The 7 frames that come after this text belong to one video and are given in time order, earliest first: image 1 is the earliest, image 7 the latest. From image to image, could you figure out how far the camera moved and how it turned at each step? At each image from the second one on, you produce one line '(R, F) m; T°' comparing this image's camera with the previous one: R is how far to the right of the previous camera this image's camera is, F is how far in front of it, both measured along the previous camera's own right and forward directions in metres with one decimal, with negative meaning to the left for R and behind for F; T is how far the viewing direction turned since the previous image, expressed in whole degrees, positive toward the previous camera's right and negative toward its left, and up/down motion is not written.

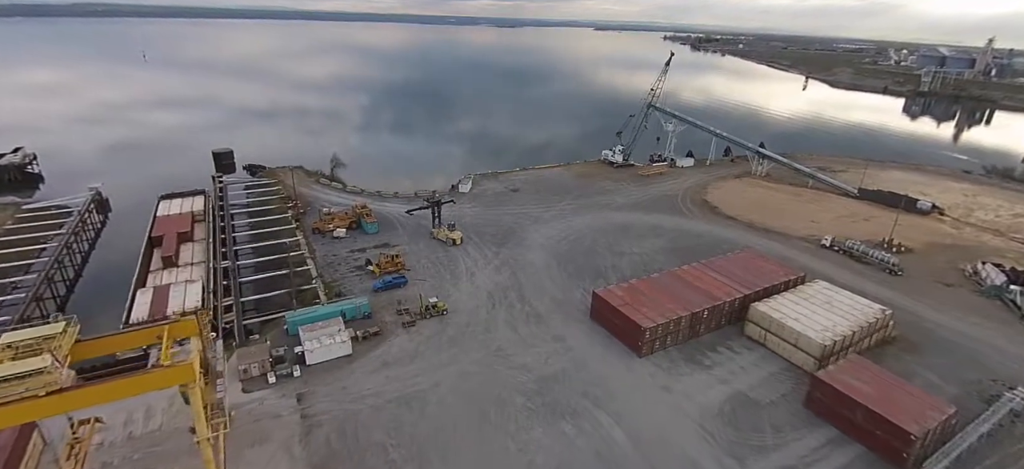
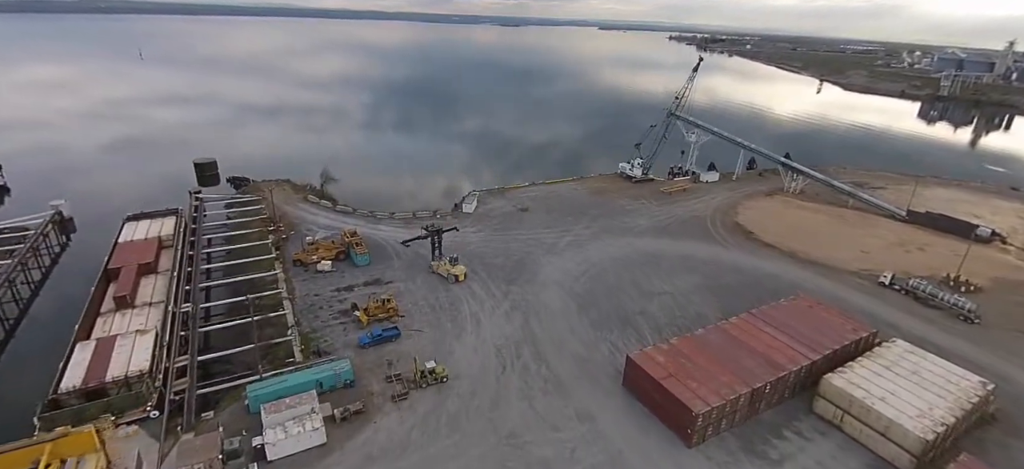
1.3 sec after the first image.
(-0.5, +3.7) m; 0°
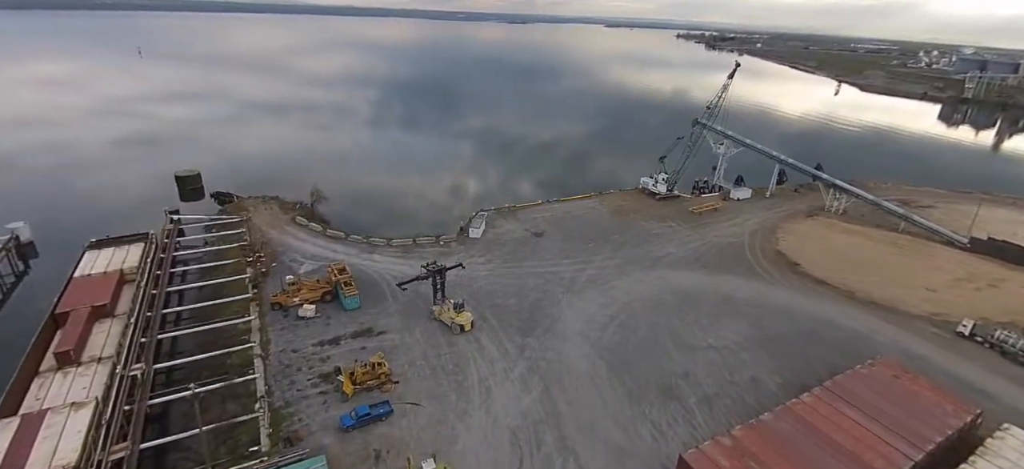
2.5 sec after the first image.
(-0.5, +3.6) m; -1°
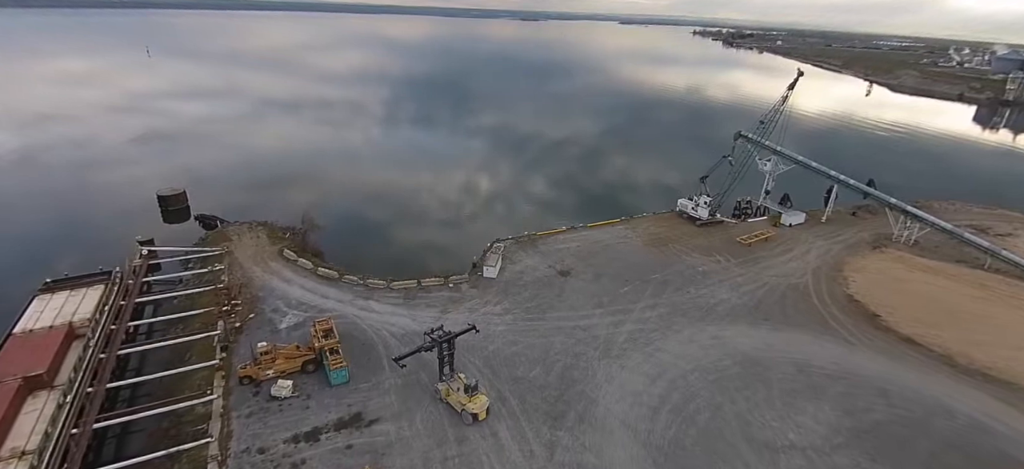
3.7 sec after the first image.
(-0.6, +4.2) m; -1°
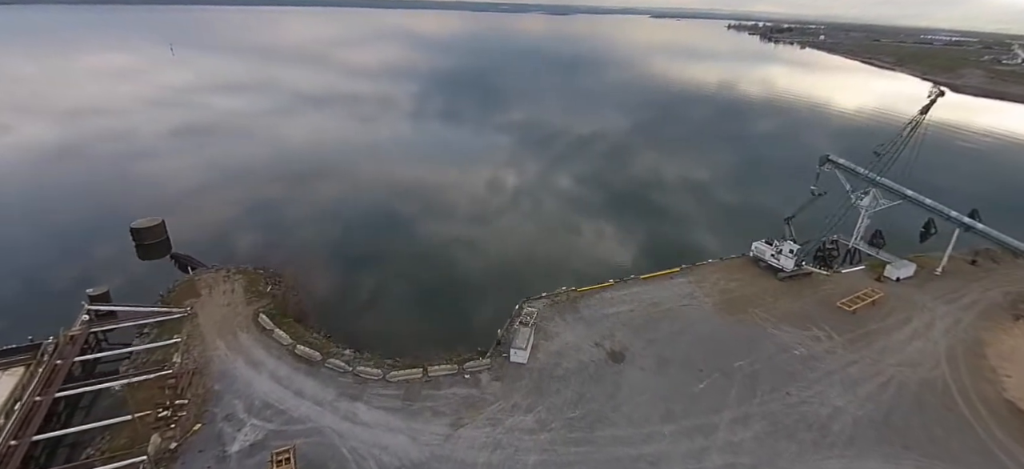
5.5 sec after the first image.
(-0.6, +5.8) m; -3°
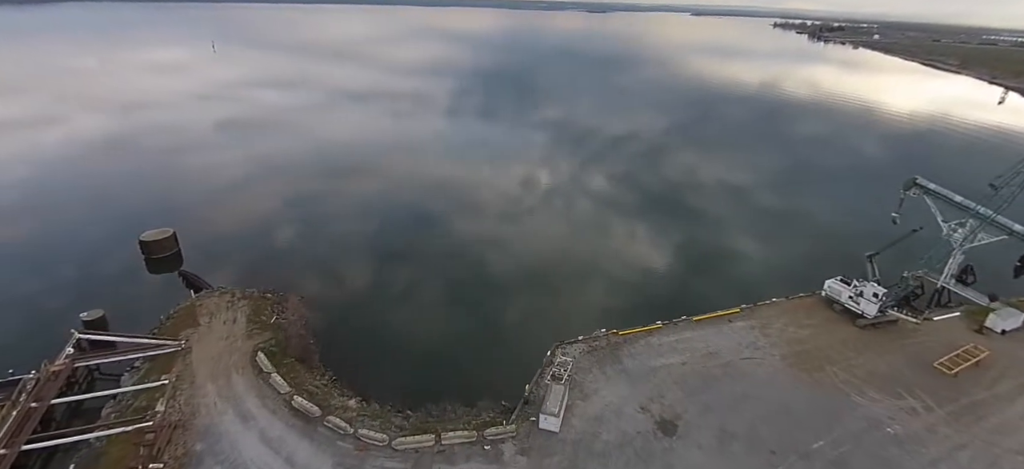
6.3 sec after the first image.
(-0.2, +2.9) m; -4°
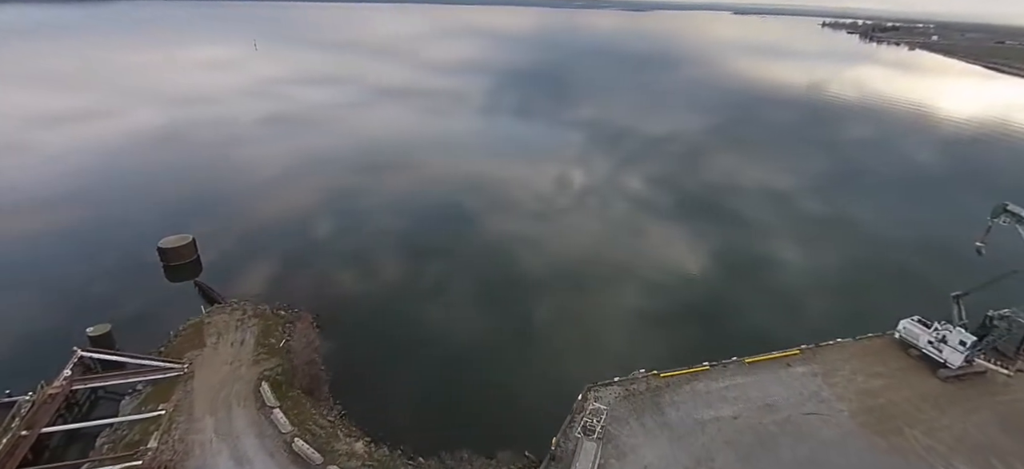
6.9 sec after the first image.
(-0.1, +2.0) m; -4°
